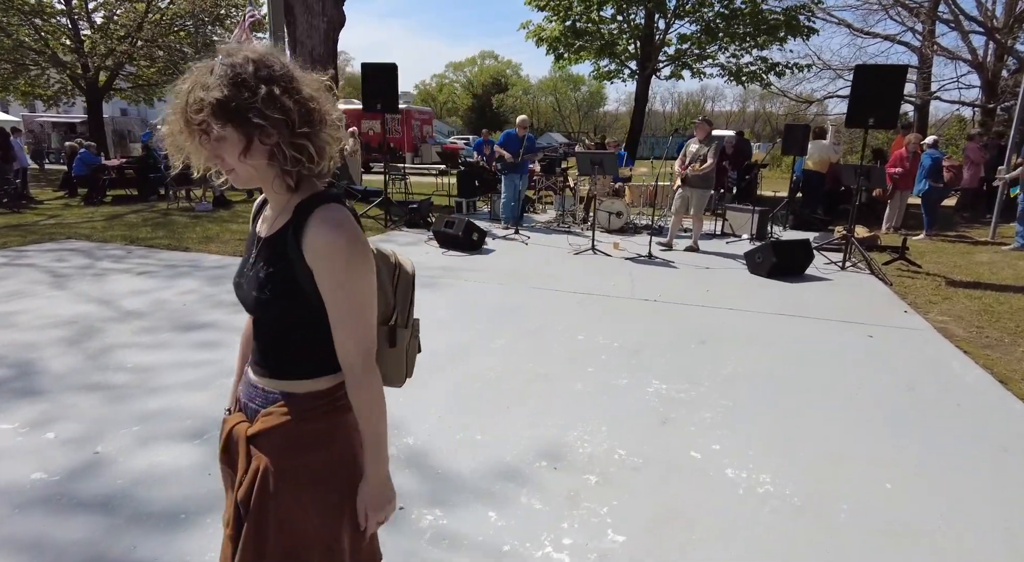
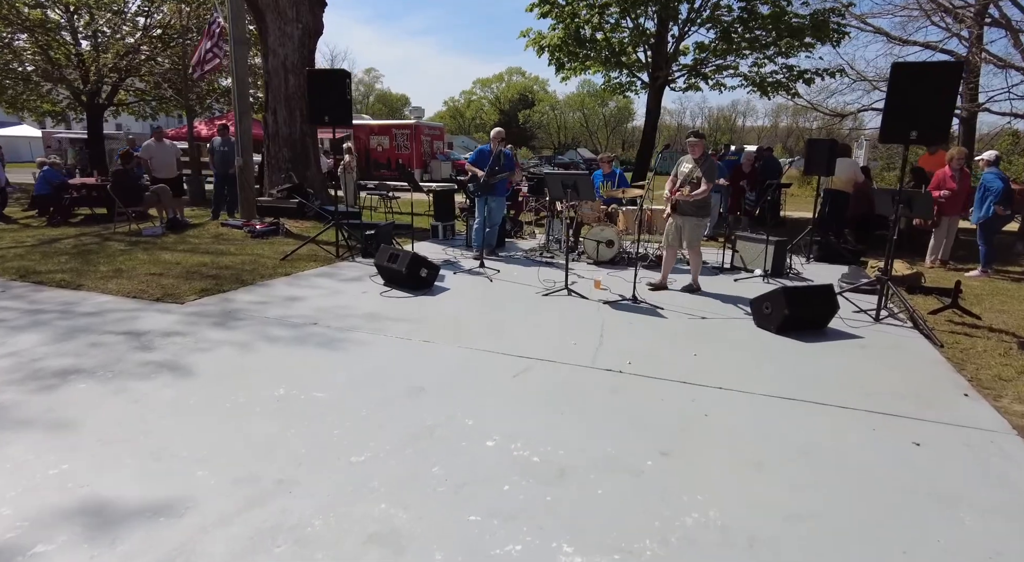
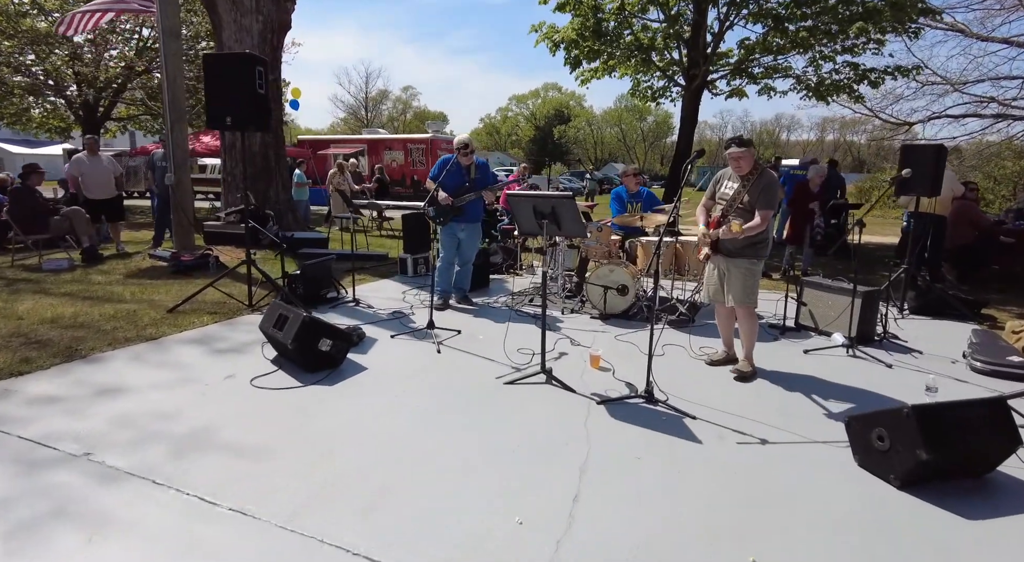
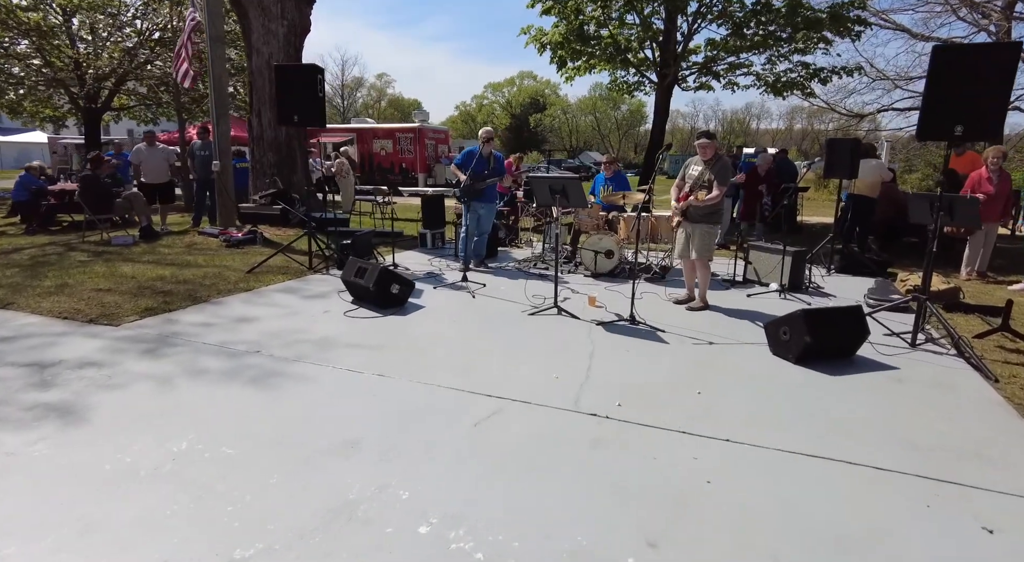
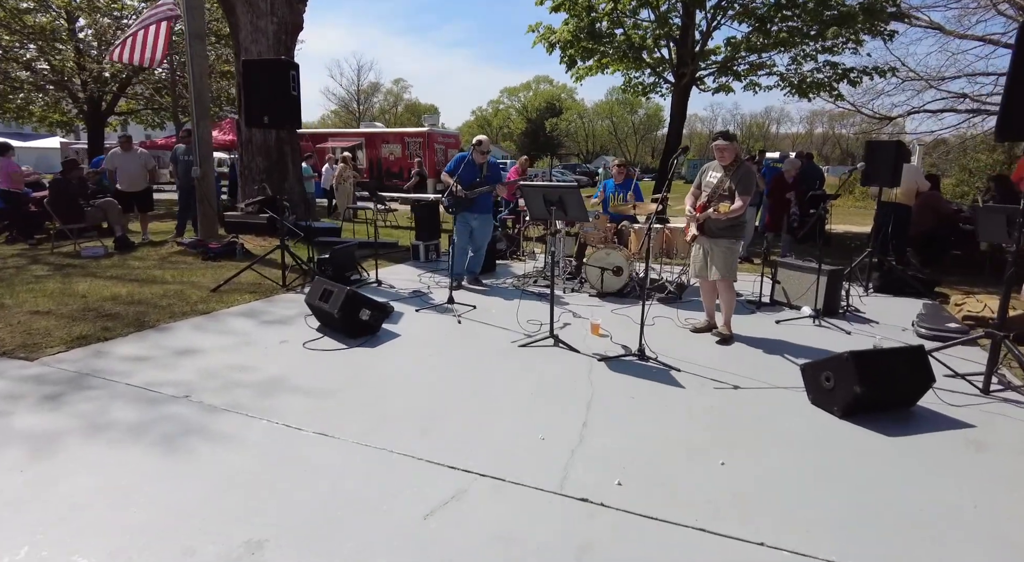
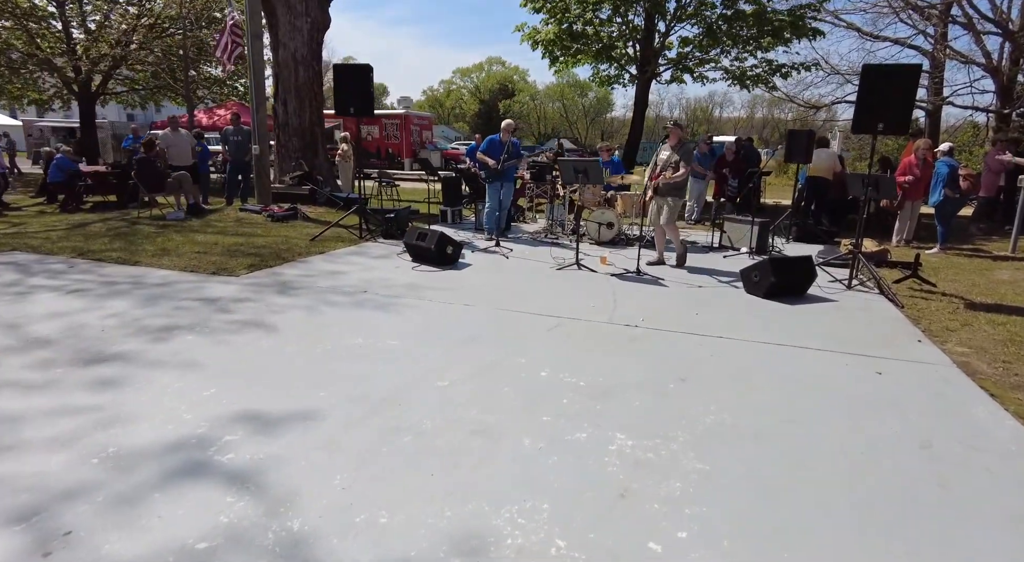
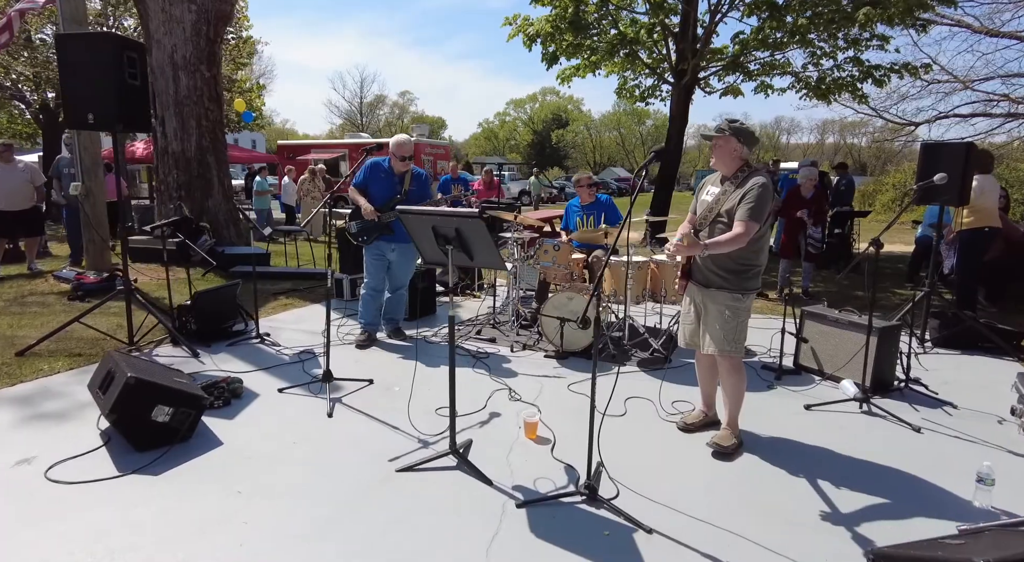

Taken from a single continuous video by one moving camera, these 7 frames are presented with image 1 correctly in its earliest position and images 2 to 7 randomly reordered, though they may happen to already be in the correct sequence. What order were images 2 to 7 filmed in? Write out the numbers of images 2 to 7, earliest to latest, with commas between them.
6, 2, 4, 5, 3, 7
